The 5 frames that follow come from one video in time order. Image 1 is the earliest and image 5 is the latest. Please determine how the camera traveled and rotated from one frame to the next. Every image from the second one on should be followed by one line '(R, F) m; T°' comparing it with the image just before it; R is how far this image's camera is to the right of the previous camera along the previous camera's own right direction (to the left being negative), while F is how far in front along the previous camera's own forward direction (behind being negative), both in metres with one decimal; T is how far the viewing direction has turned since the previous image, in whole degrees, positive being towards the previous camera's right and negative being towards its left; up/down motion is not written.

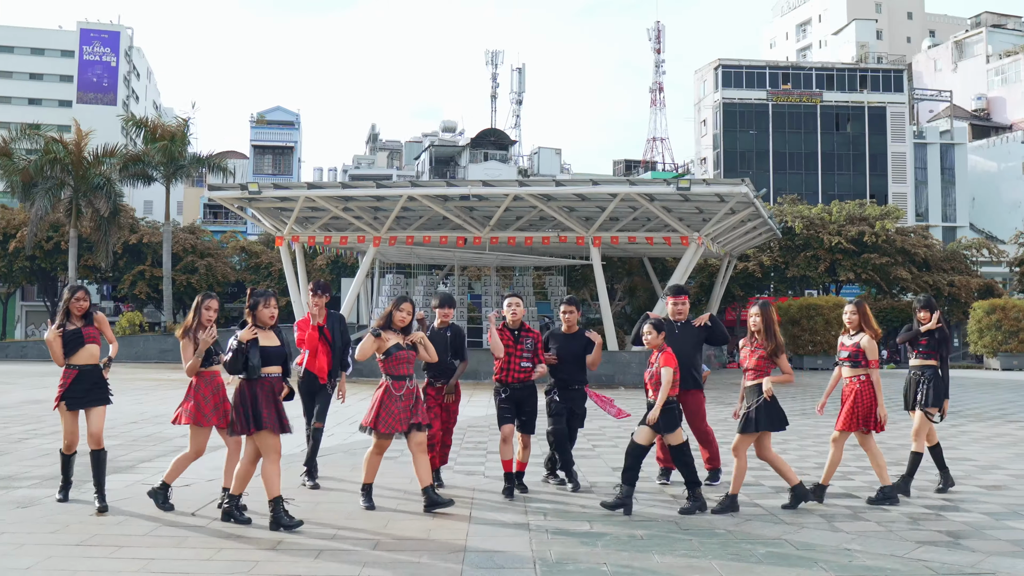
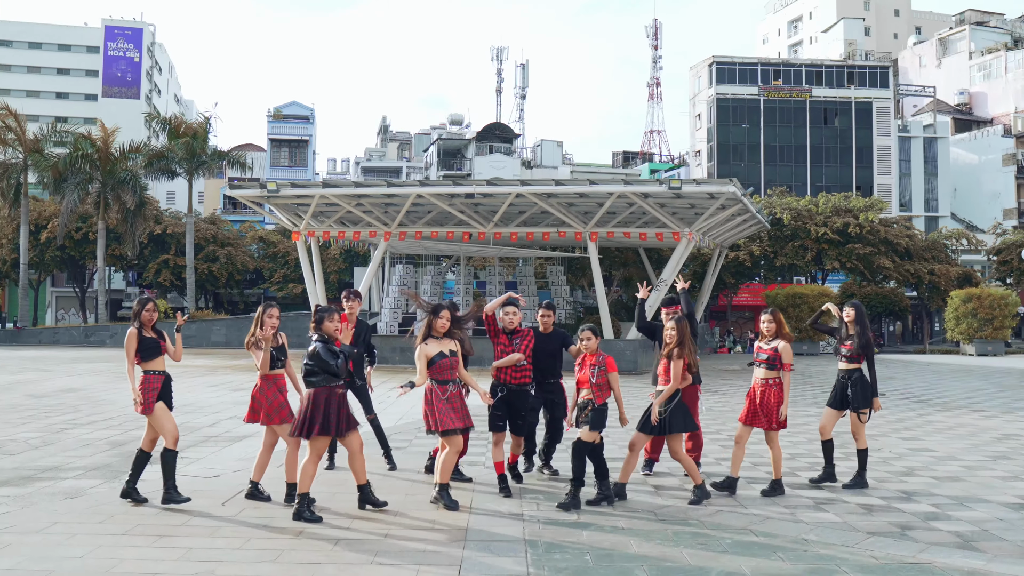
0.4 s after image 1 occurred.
(-0.2, -1.8) m; 0°
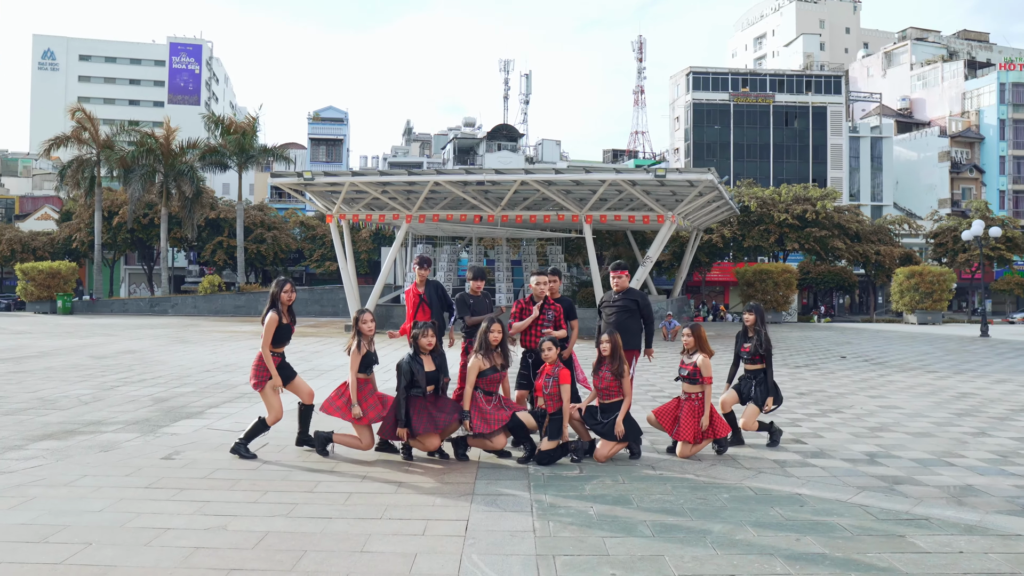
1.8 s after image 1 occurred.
(-1.5, -5.1) m; +2°
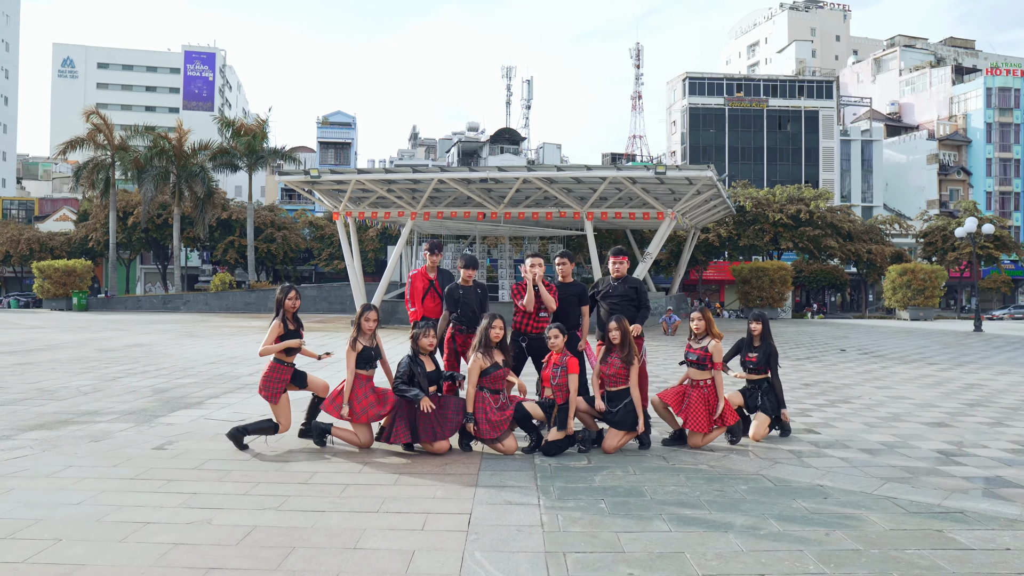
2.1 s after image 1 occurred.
(-0.2, -0.9) m; 0°
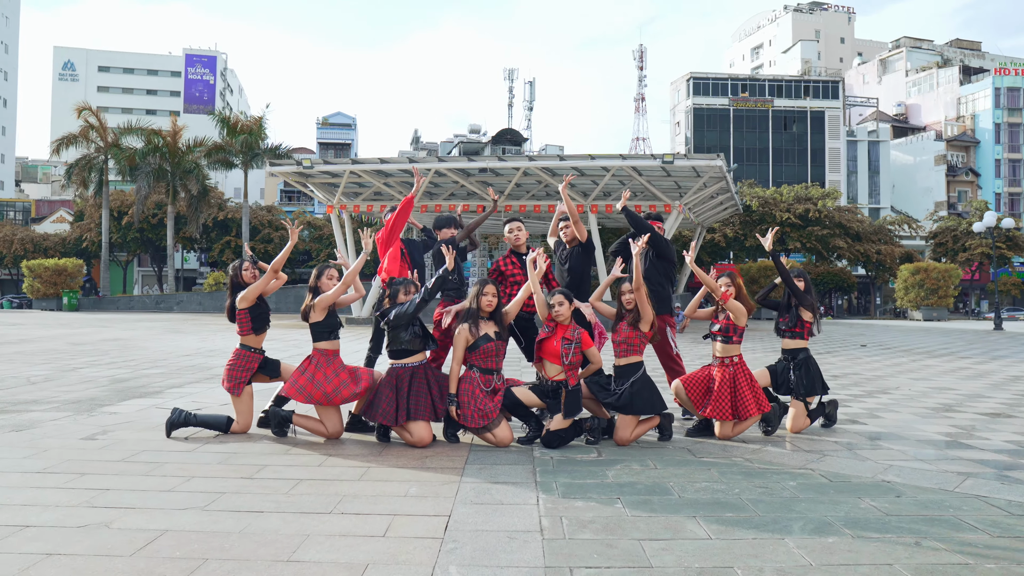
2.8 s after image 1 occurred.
(0.0, +0.8) m; 0°
